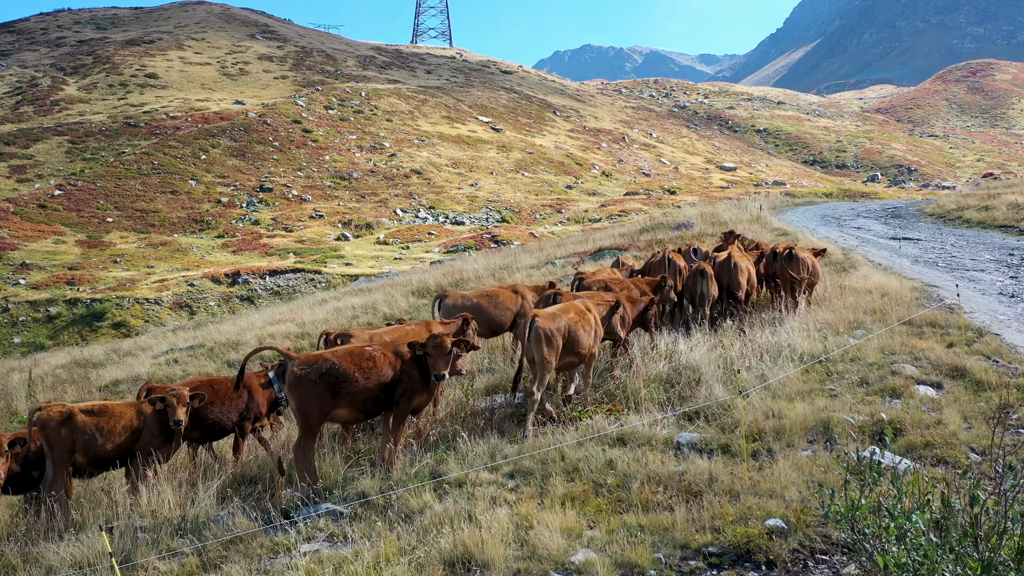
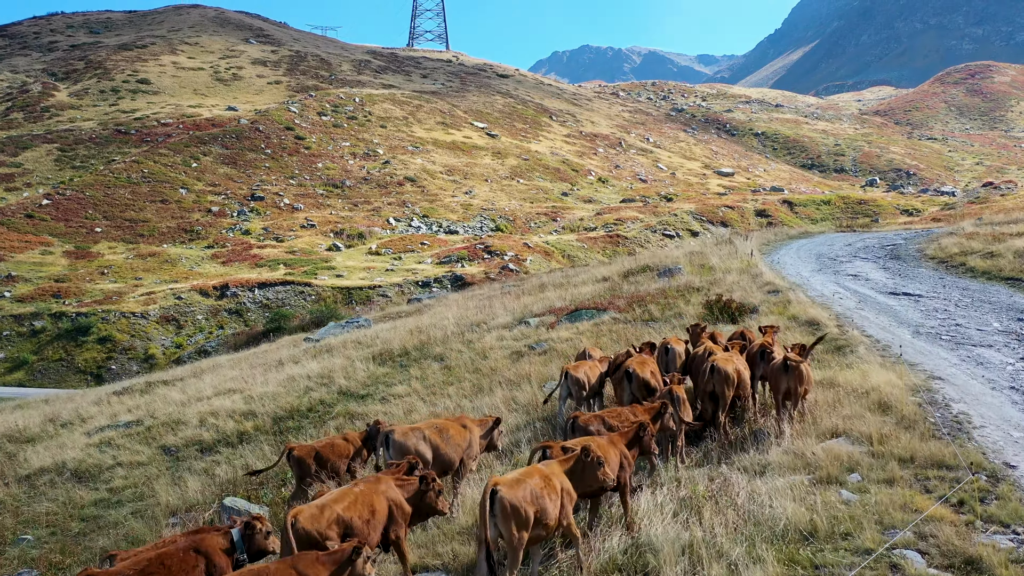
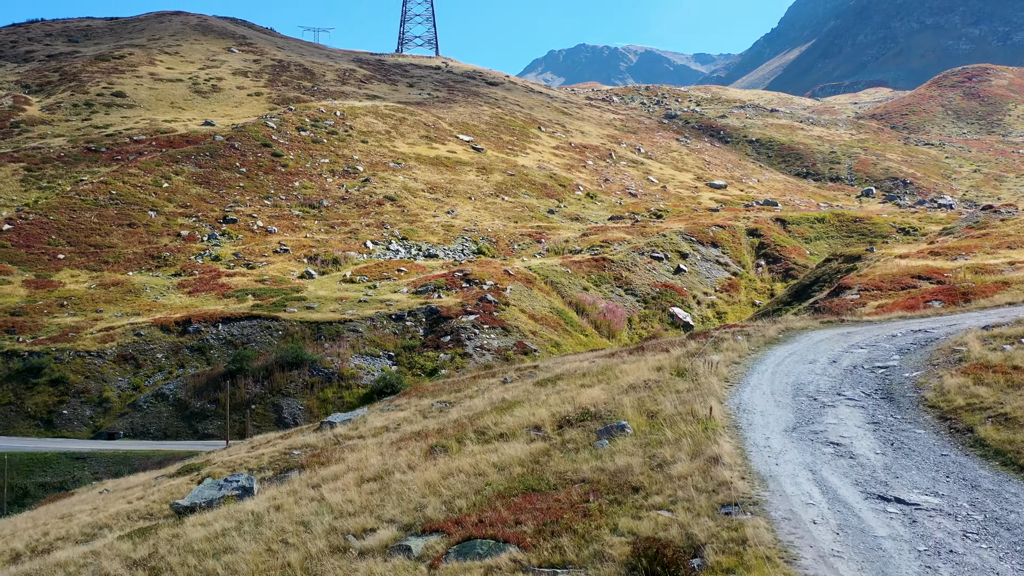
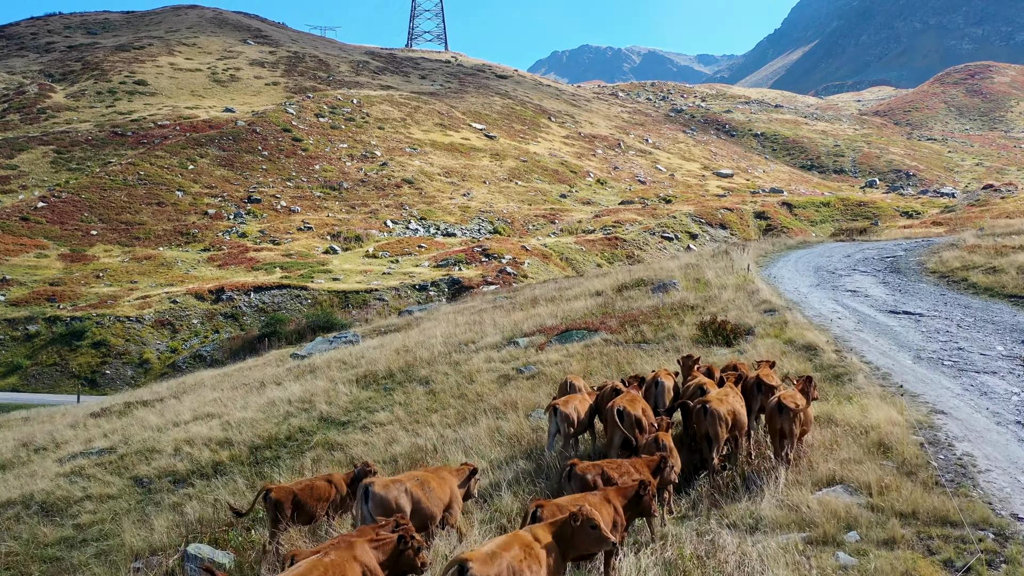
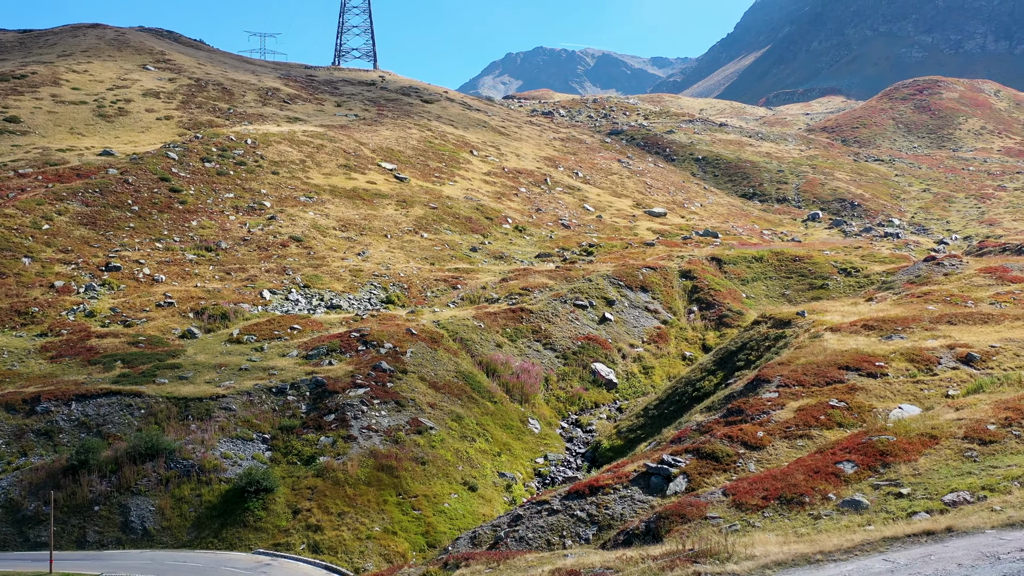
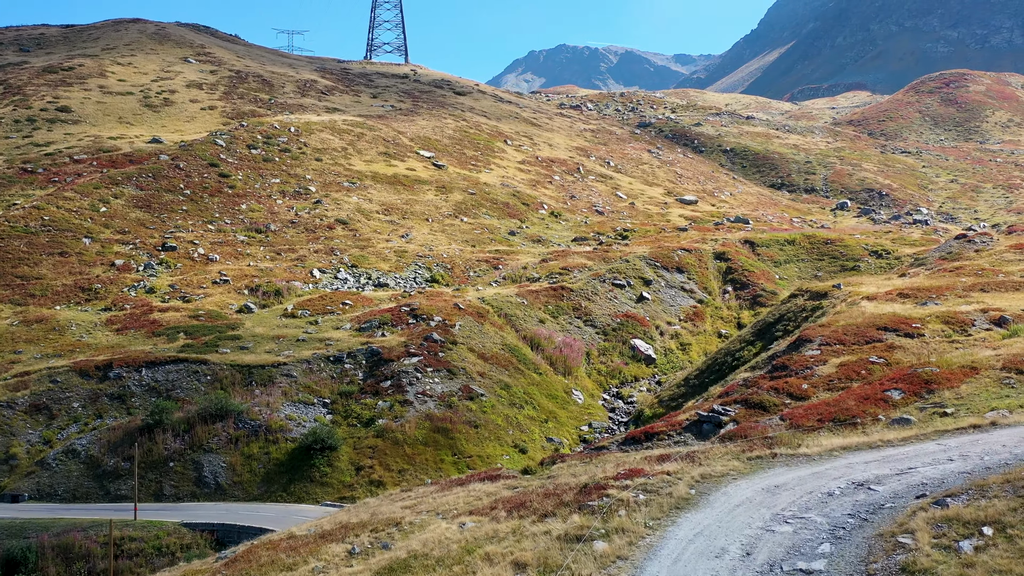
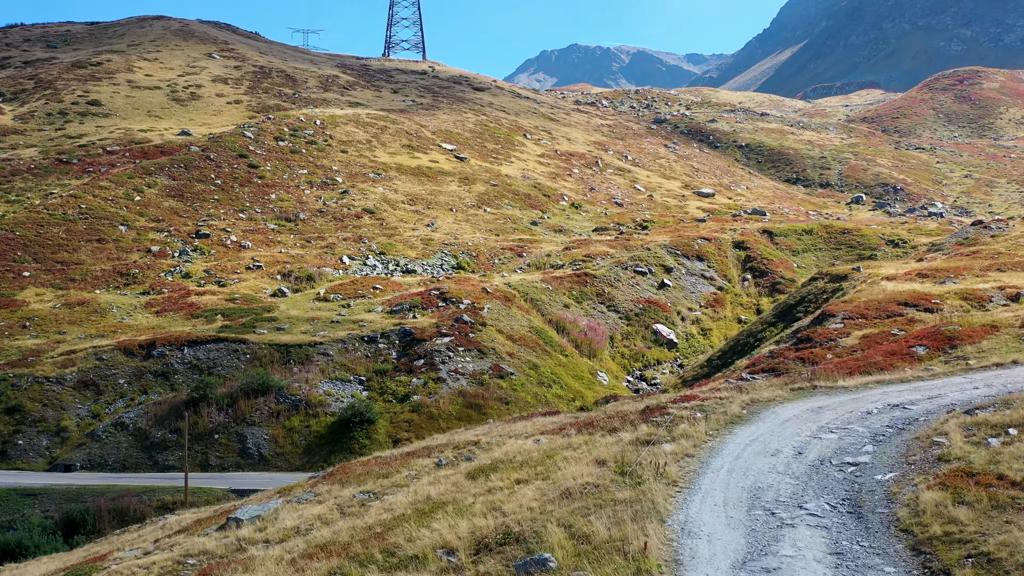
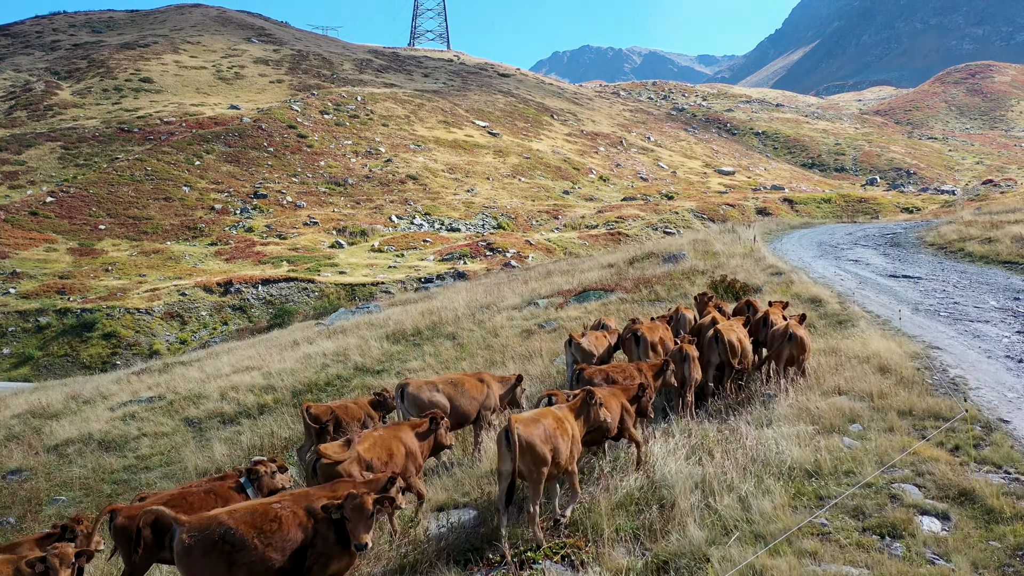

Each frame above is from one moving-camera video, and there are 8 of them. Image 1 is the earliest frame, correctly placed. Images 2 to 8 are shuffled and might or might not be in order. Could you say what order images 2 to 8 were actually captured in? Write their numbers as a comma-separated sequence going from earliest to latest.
8, 2, 4, 3, 7, 6, 5
